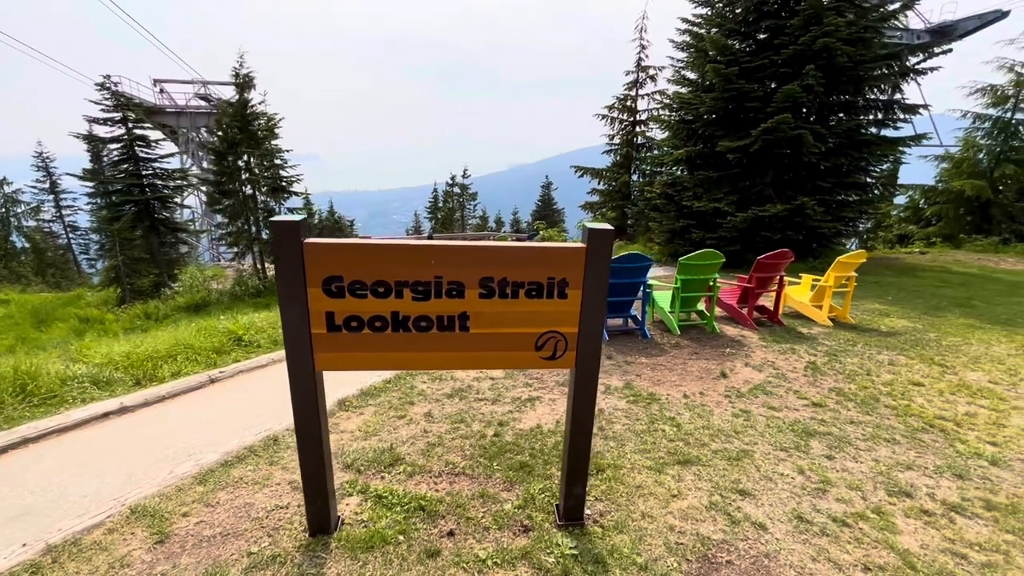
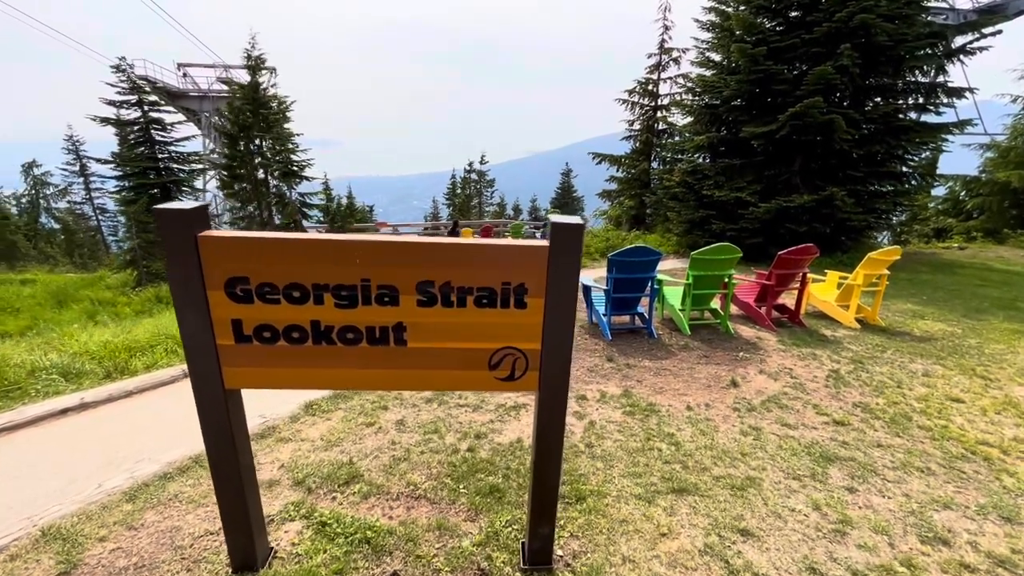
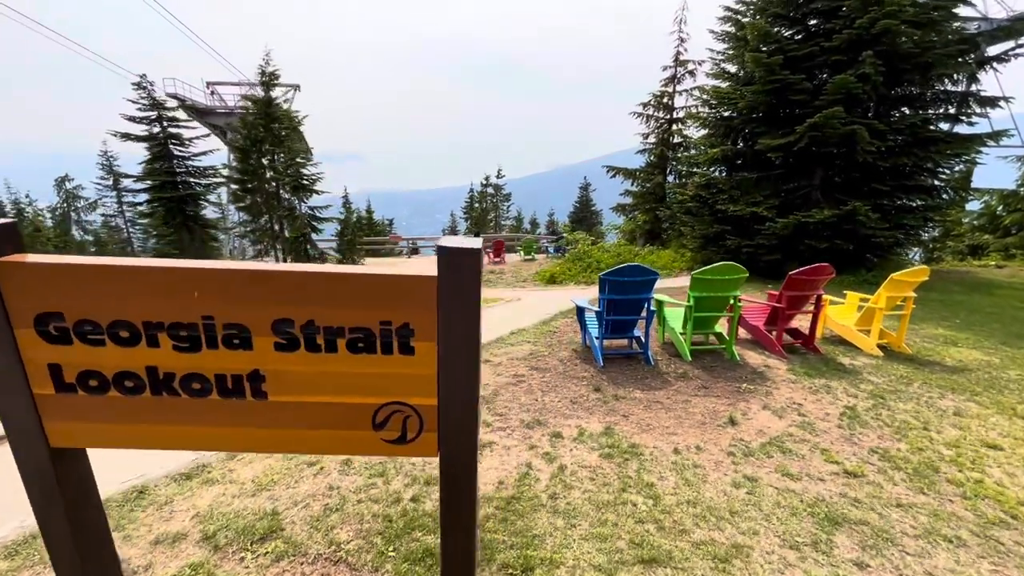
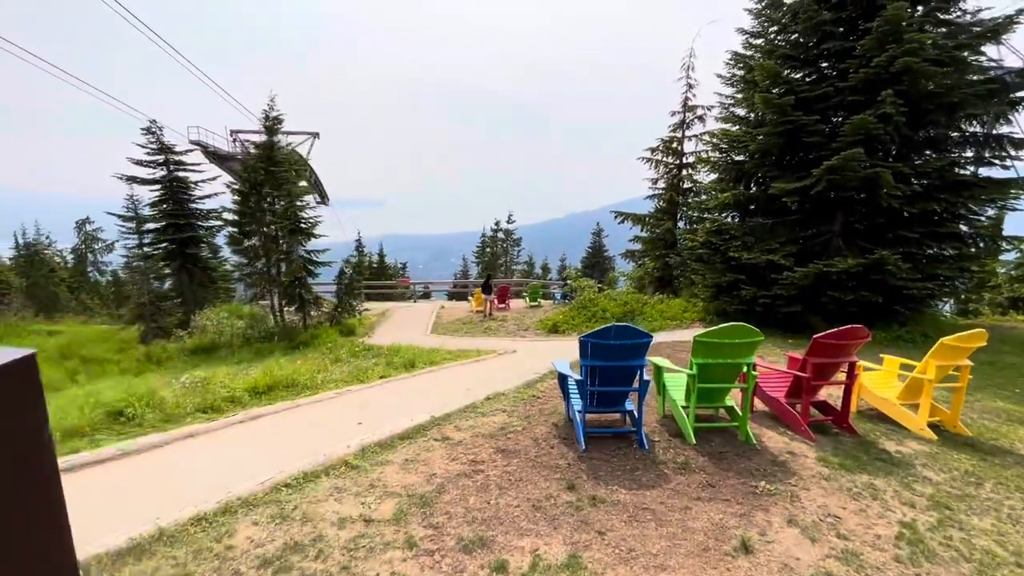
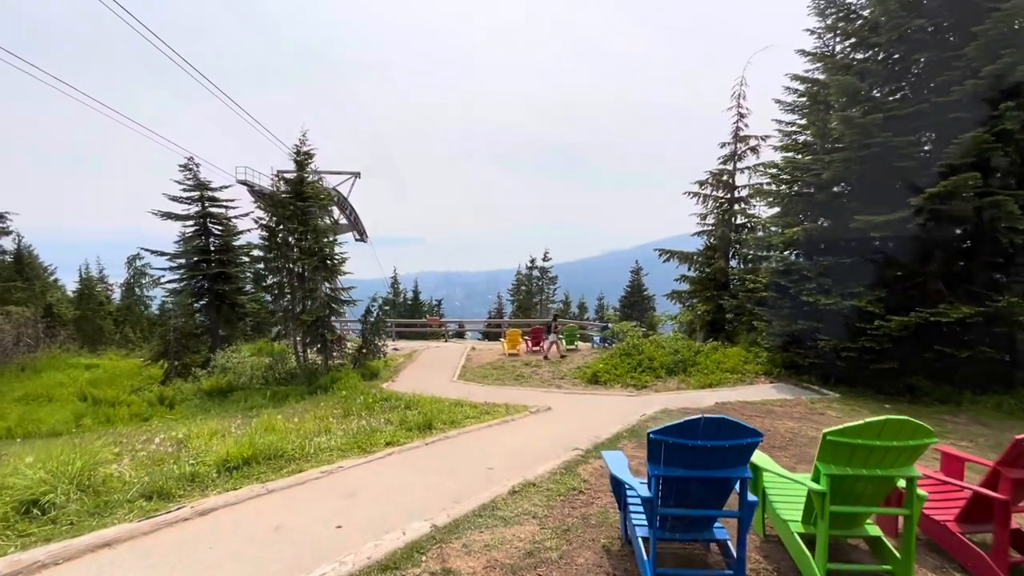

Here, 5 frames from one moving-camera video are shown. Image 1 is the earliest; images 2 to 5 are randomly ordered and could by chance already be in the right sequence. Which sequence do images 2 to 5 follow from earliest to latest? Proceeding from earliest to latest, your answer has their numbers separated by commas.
2, 3, 4, 5
